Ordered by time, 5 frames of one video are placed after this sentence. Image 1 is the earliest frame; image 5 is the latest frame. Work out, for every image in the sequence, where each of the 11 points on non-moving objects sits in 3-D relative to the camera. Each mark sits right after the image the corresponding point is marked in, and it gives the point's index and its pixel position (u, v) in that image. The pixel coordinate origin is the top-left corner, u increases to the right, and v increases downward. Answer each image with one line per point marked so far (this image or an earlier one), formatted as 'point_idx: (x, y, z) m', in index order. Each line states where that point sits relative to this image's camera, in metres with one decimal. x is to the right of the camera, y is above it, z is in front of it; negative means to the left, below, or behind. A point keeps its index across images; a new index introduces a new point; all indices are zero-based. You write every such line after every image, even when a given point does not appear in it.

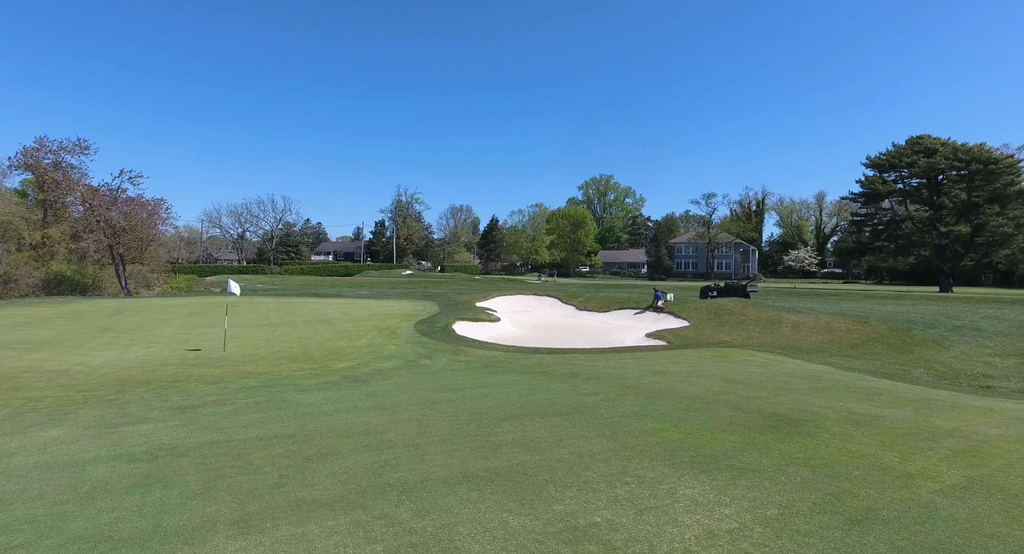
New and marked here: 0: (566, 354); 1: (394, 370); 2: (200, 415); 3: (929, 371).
0: (+1.5, -2.2, +14.8) m
1: (-2.9, -2.3, +12.8) m
2: (-5.1, -2.2, +8.6) m
3: (+10.4, -2.4, +13.1) m
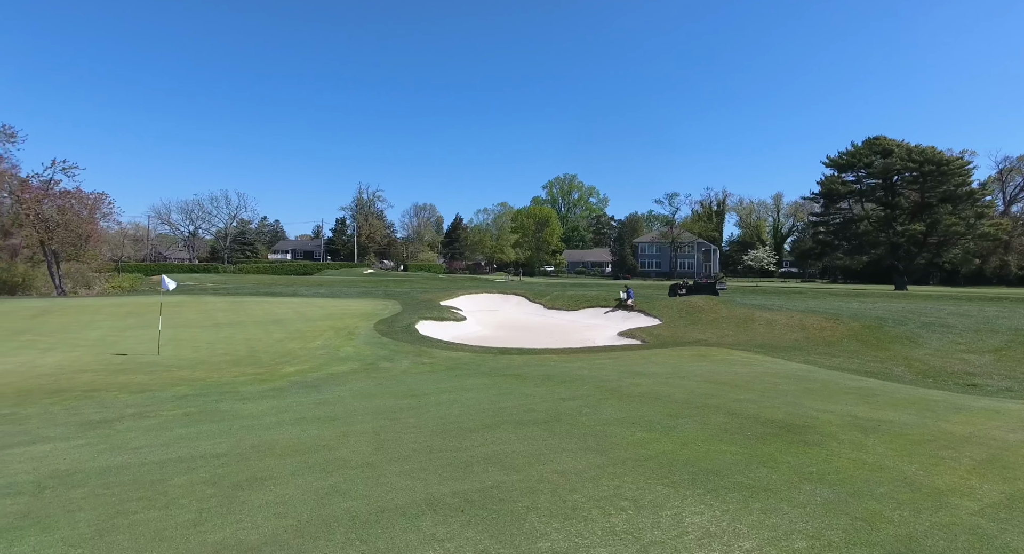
0: (+0.7, -2.1, +13.9) m
1: (-3.6, -2.1, +11.6) m
2: (-5.5, -2.1, +7.3) m
3: (+9.7, -2.2, +12.8) m
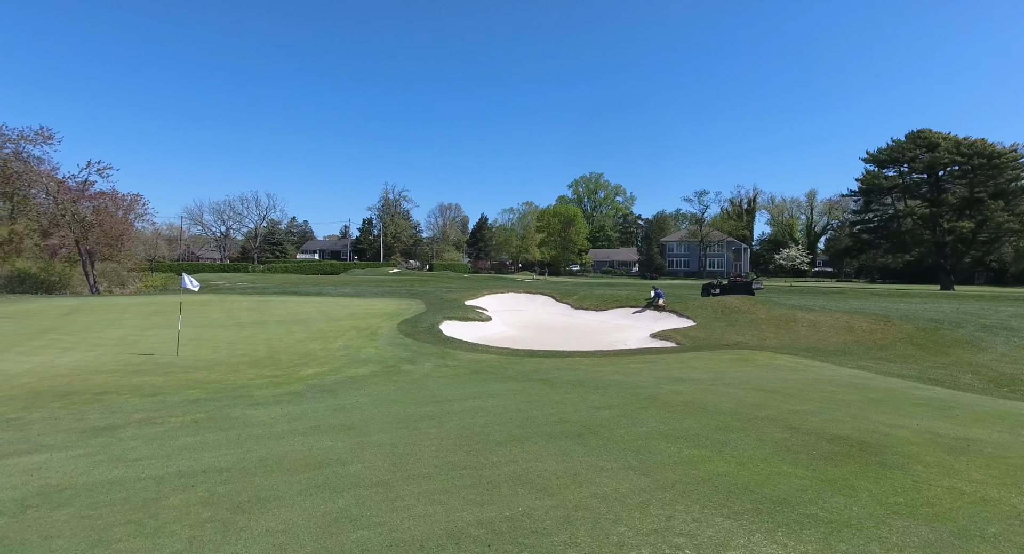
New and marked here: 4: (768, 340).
0: (+1.4, -2.0, +13.1) m
1: (-3.0, -2.1, +11.0) m
2: (-5.1, -2.1, +6.8) m
3: (+10.3, -2.2, +11.6) m
4: (+7.7, -1.9, +15.8) m
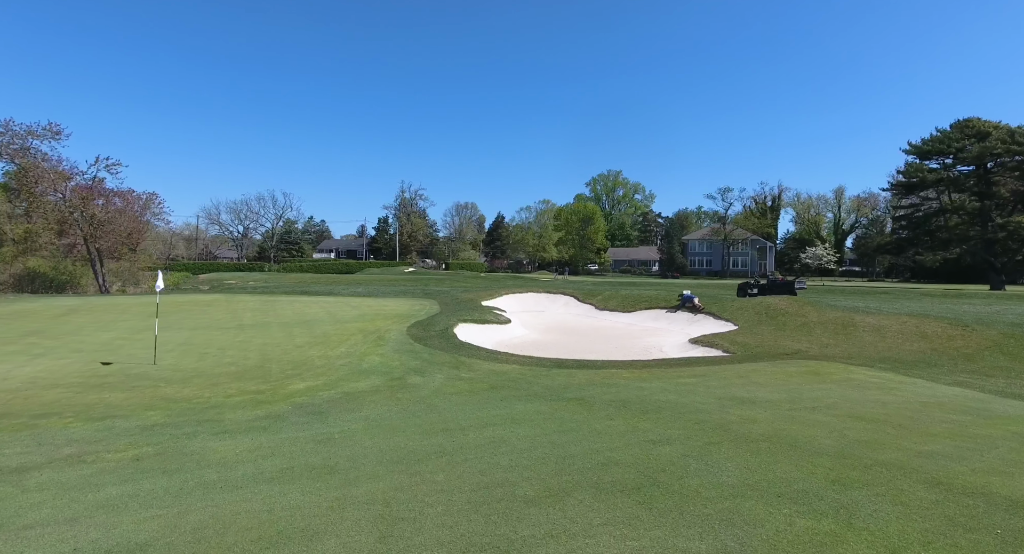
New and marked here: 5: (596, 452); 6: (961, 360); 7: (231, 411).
0: (+1.9, -2.0, +11.2) m
1: (-2.5, -2.1, +9.3) m
2: (-4.8, -2.0, +5.1) m
3: (+10.8, -2.2, +9.4) m
4: (+8.3, -1.8, +13.7) m
5: (+1.0, -2.1, +6.2) m
6: (+10.8, -2.0, +12.6) m
7: (-4.3, -2.0, +8.0) m
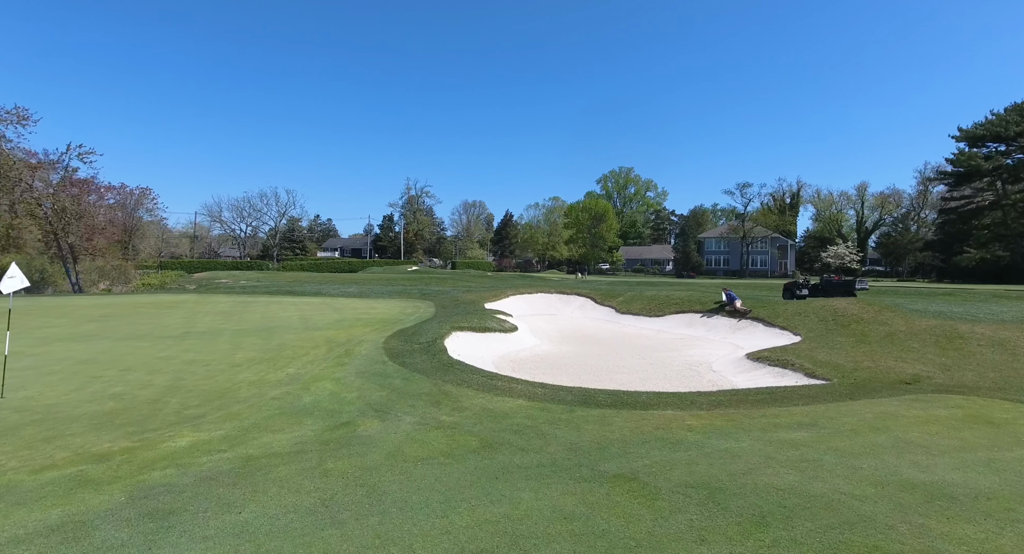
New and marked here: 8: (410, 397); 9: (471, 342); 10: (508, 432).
0: (+2.0, -1.9, +7.6) m
1: (-2.5, -2.0, +5.7) m
2: (-4.8, -2.0, +1.6) m
3: (+10.8, -2.1, +5.6) m
4: (+8.4, -1.8, +9.9) m
5: (+1.0, -2.0, +2.6) m
6: (+10.9, -2.0, +8.8) m
7: (-4.3, -2.0, +4.5) m
8: (-1.7, -1.9, +8.6) m
9: (-1.1, -1.8, +14.5) m
10: (-0.1, -2.0, +6.8) m
